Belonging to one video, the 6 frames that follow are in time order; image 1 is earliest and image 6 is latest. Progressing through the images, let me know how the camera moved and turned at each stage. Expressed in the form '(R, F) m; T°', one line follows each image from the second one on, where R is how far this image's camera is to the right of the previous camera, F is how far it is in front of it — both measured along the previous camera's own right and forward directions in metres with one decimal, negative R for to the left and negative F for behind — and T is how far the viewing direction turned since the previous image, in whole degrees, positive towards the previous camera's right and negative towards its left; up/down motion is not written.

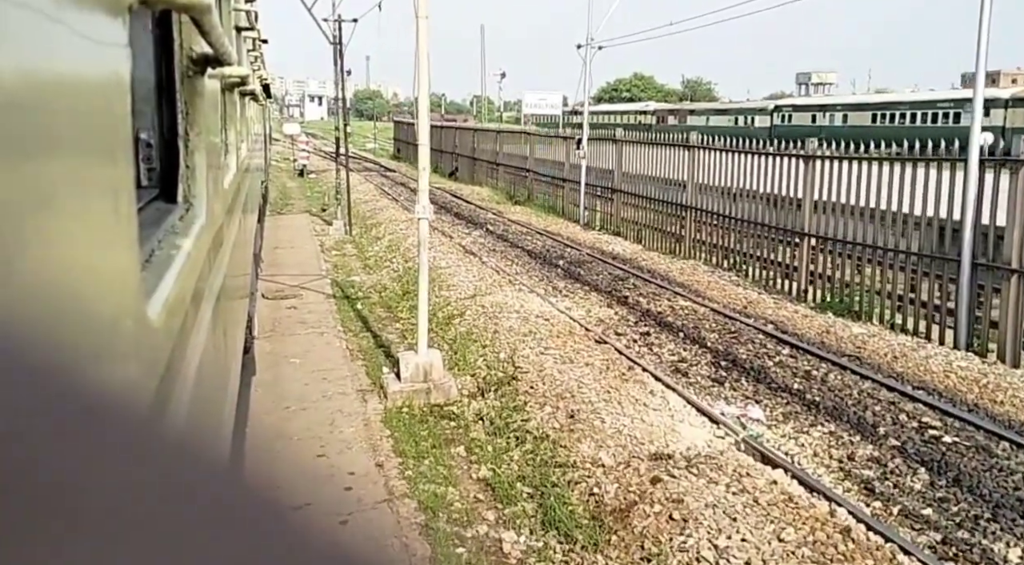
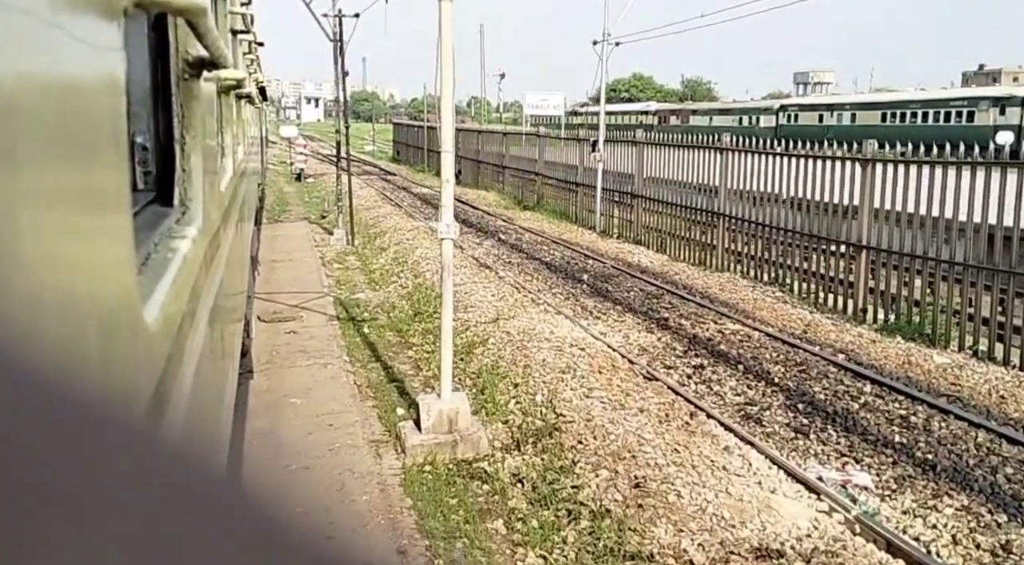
(-0.2, +0.9) m; 0°
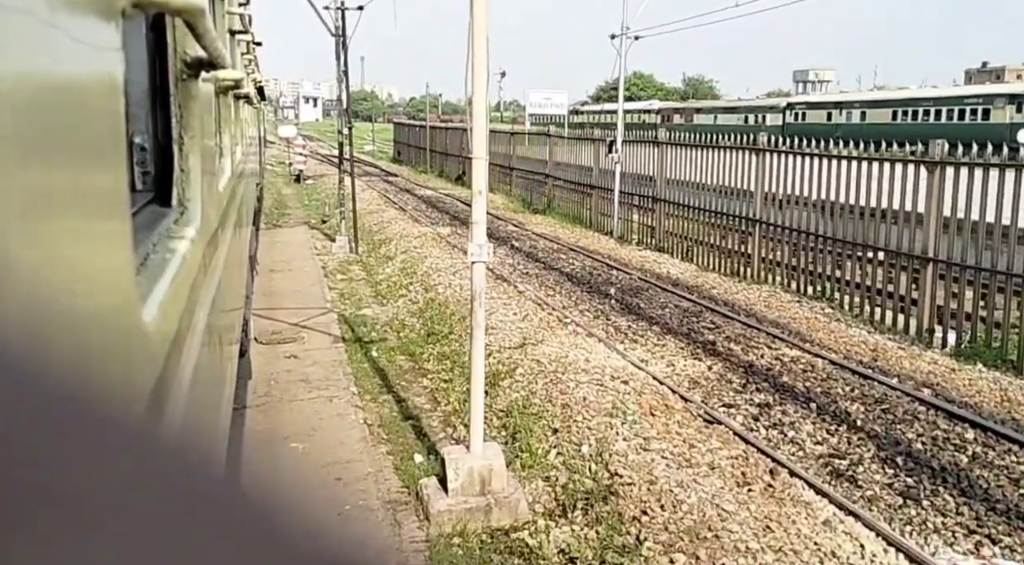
(-0.2, +0.8) m; 0°
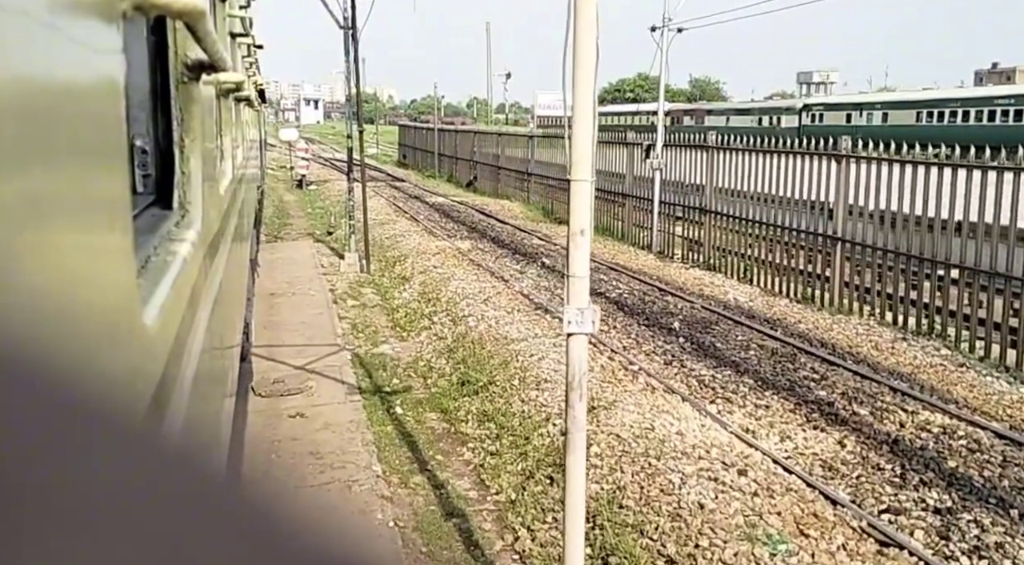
(-0.4, +1.3) m; 0°
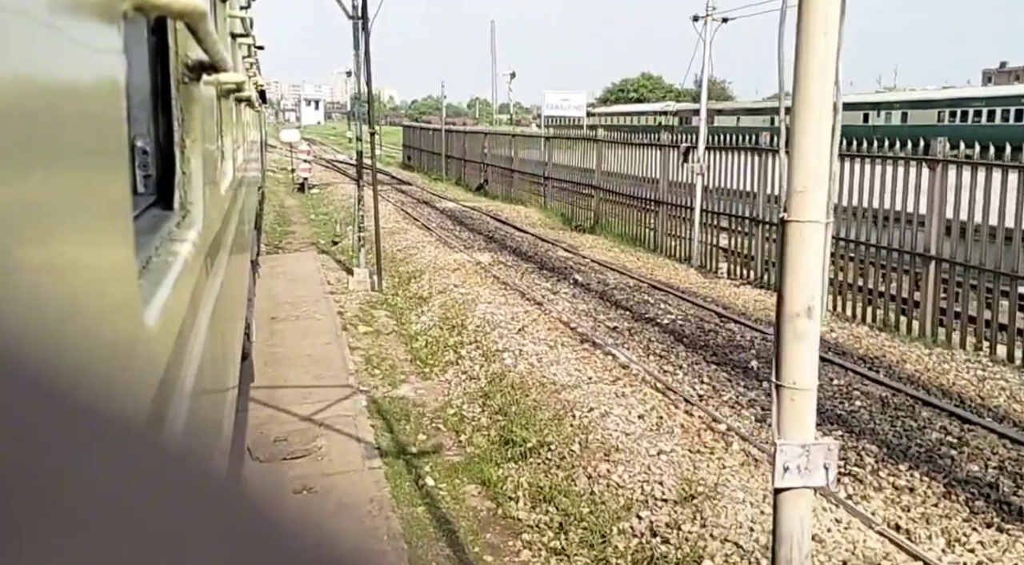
(-0.3, +1.1) m; 0°
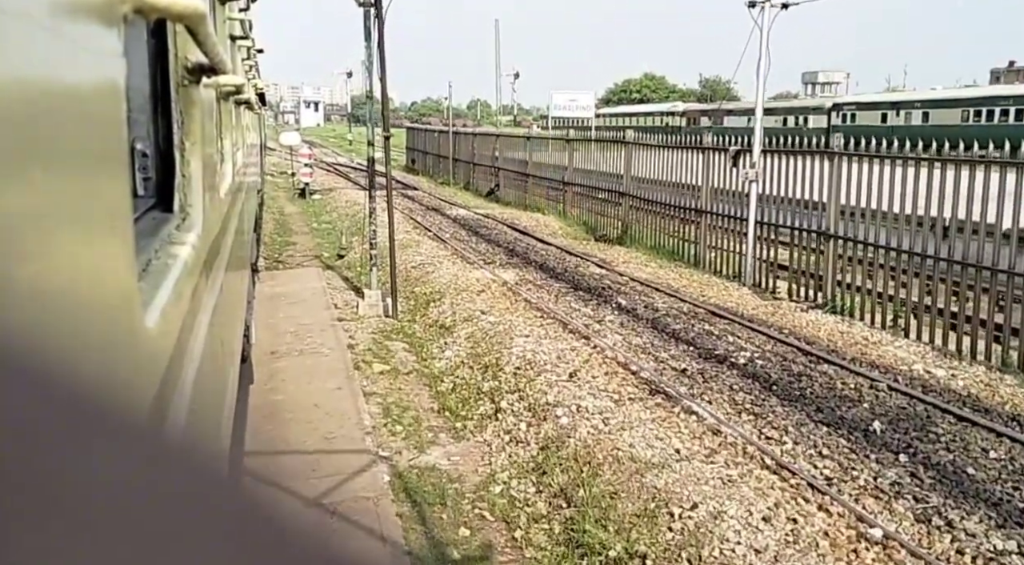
(-0.3, +1.2) m; 0°
